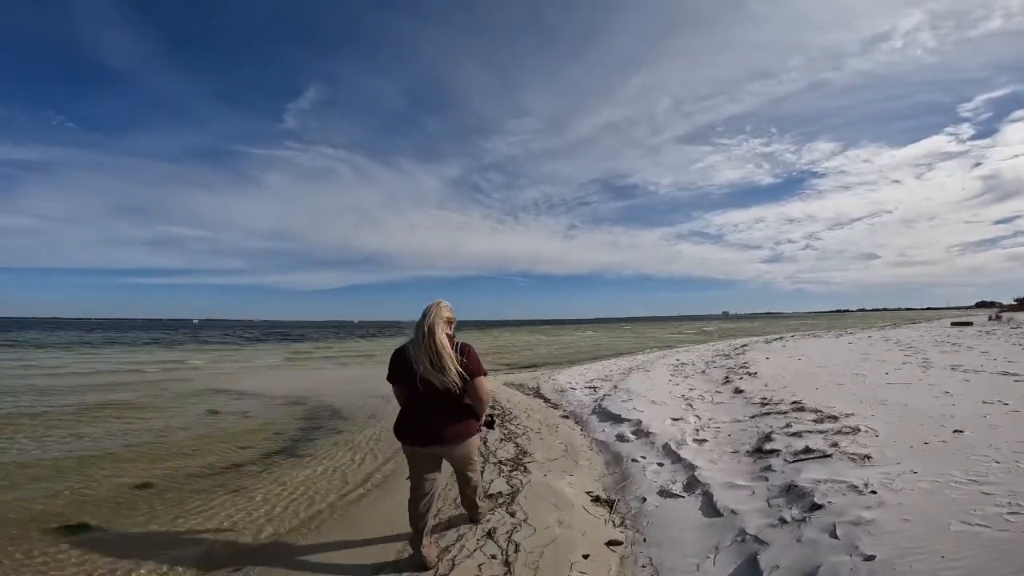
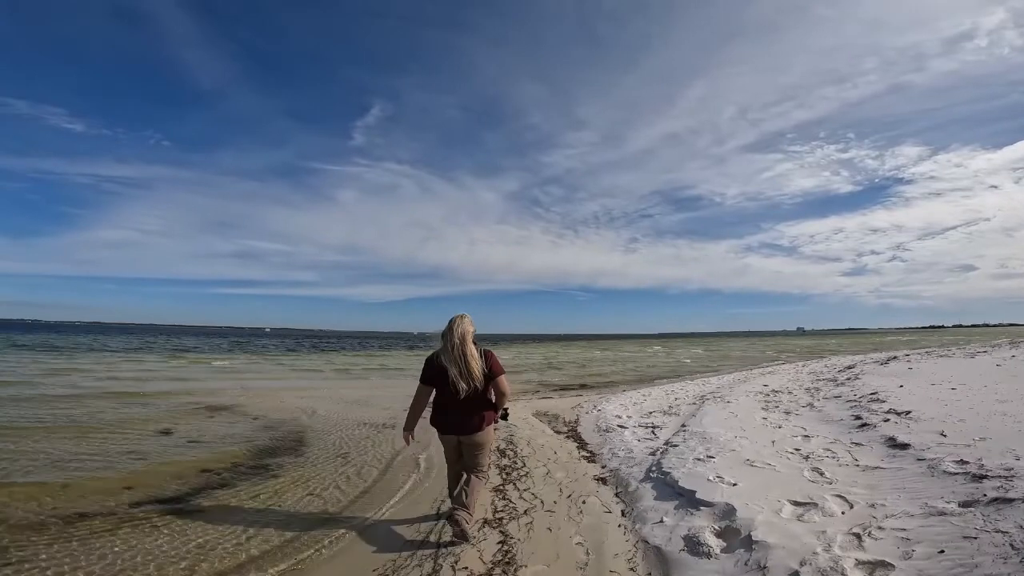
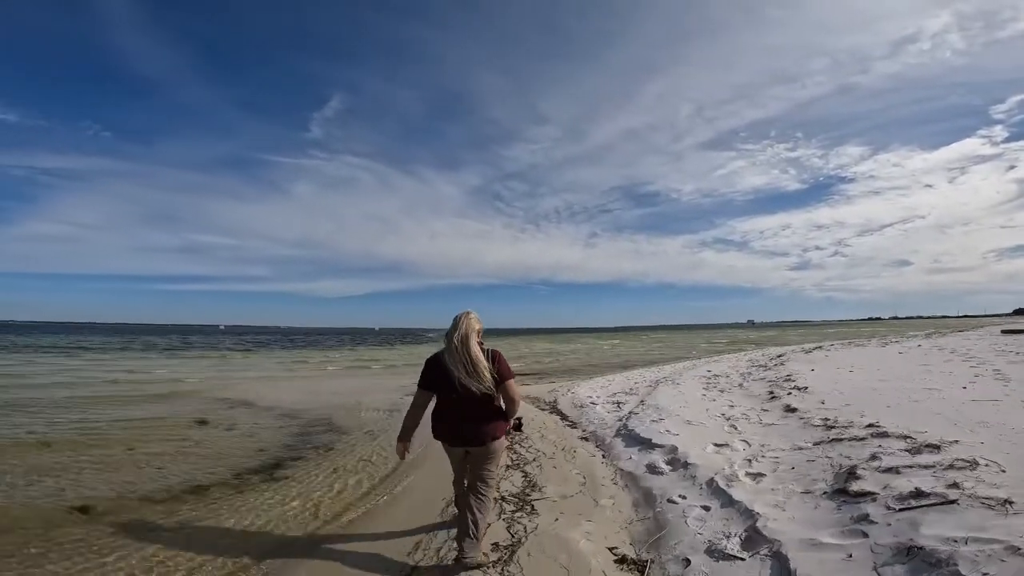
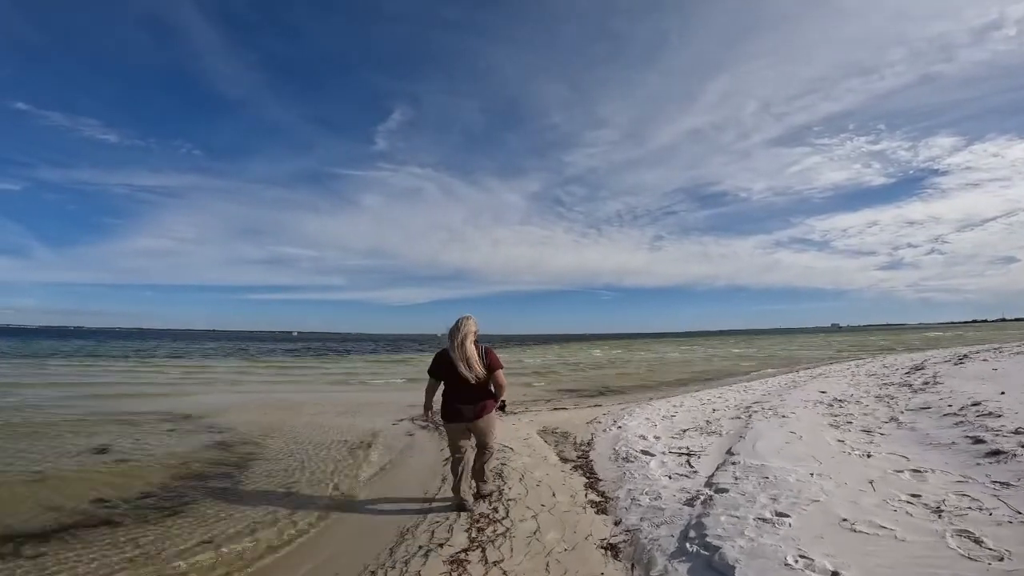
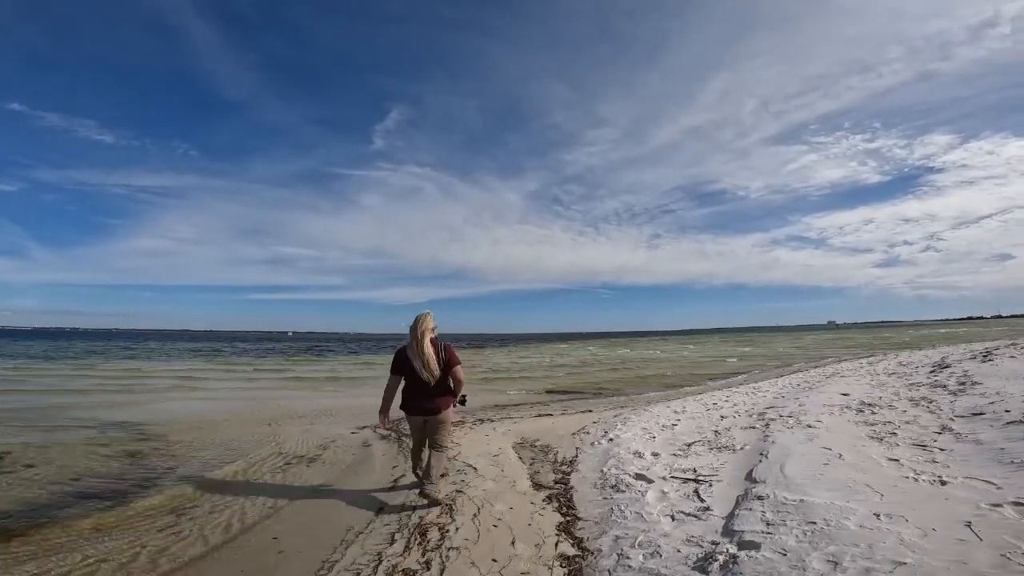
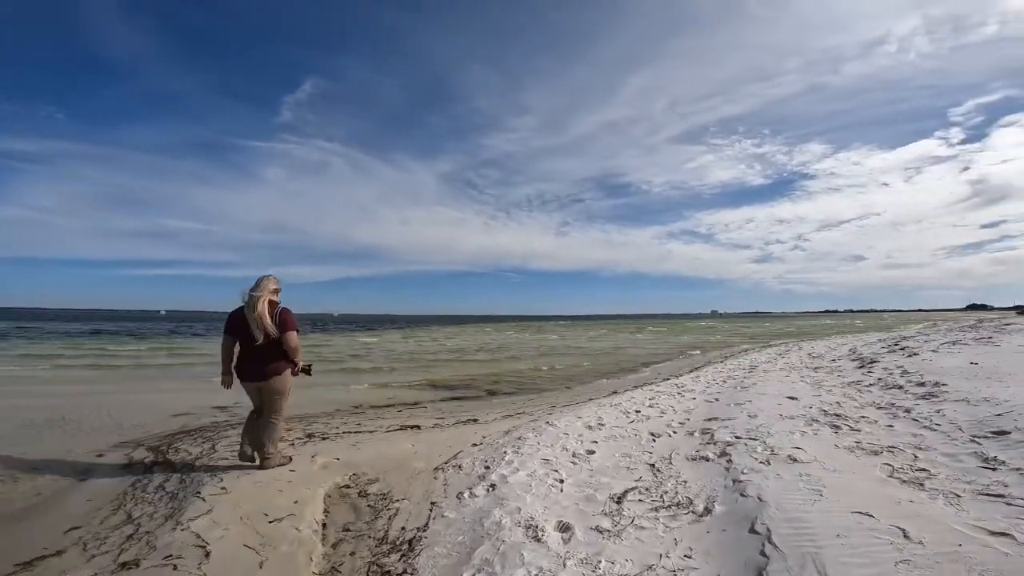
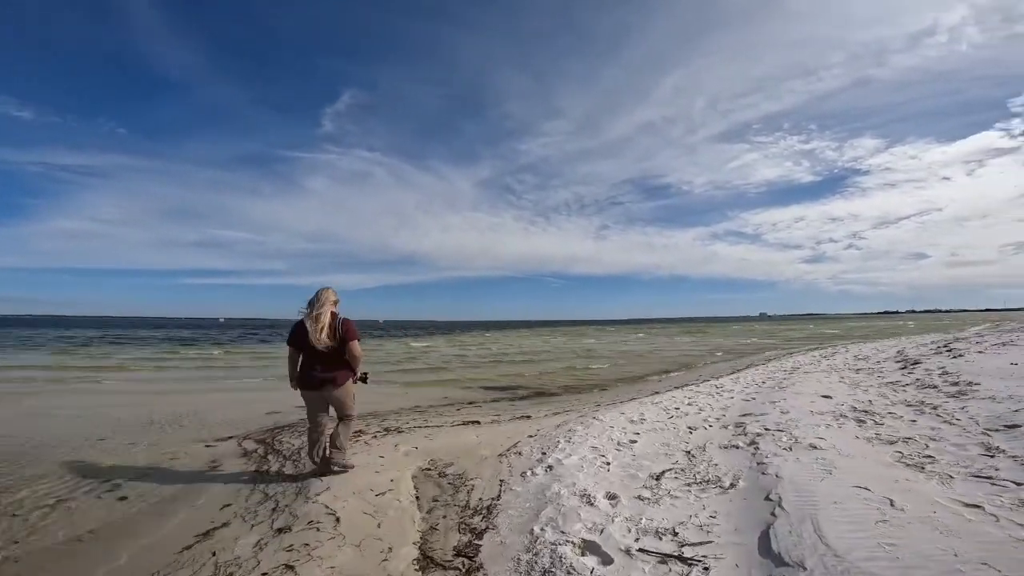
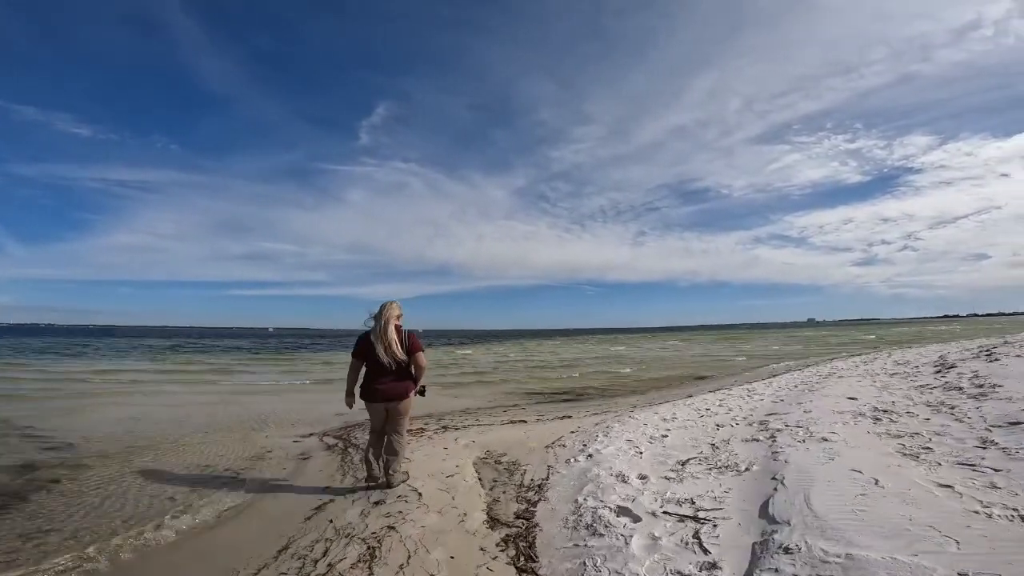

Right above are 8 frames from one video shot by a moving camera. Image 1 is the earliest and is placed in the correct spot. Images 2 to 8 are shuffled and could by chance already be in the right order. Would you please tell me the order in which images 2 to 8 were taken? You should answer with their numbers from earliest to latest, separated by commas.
3, 2, 4, 5, 8, 7, 6
